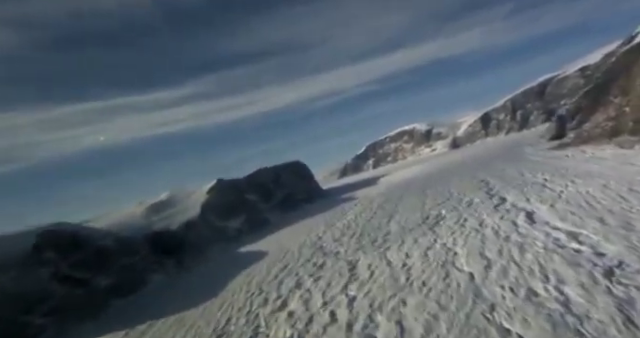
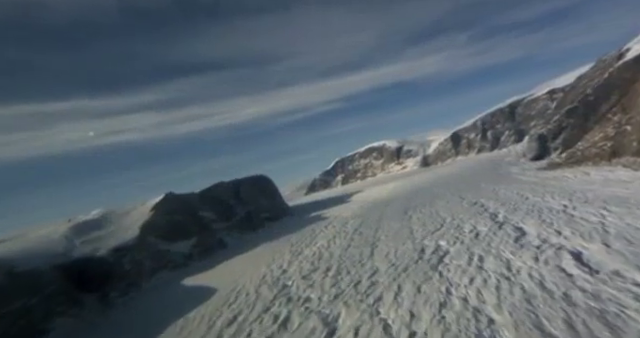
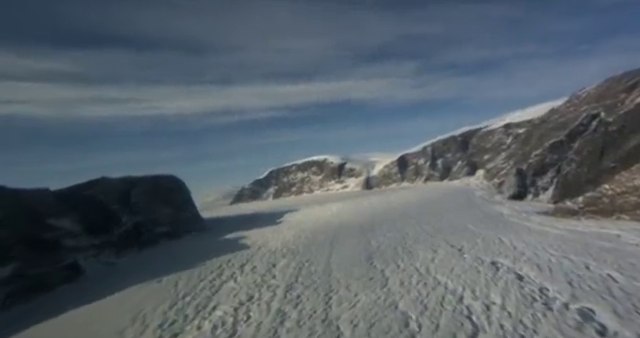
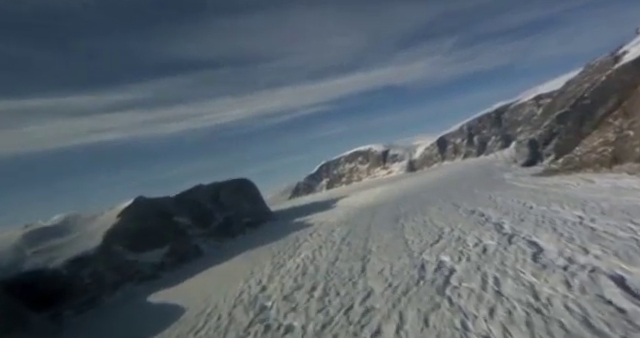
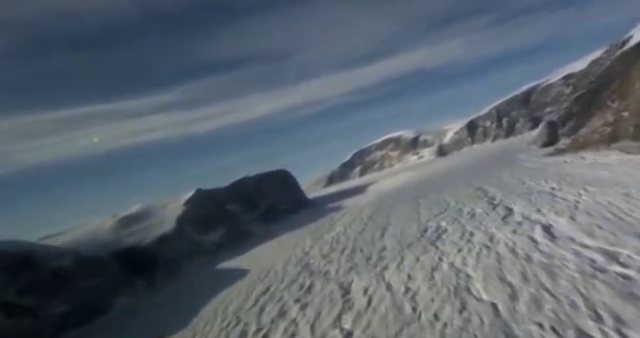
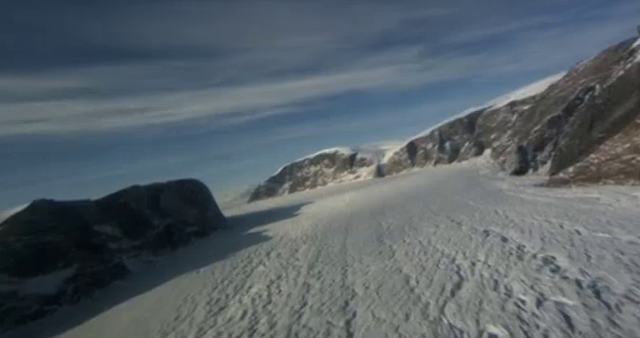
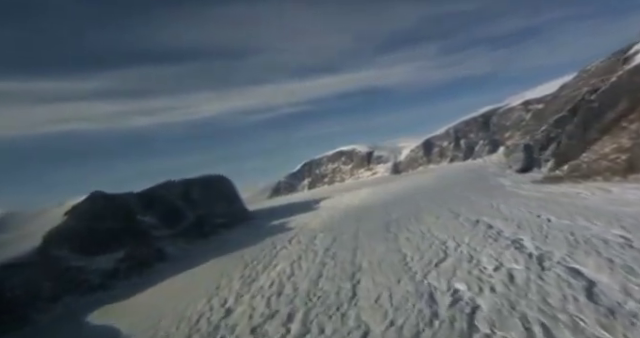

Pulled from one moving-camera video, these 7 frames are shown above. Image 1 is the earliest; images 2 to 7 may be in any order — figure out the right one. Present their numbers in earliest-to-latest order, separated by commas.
5, 2, 4, 7, 6, 3
